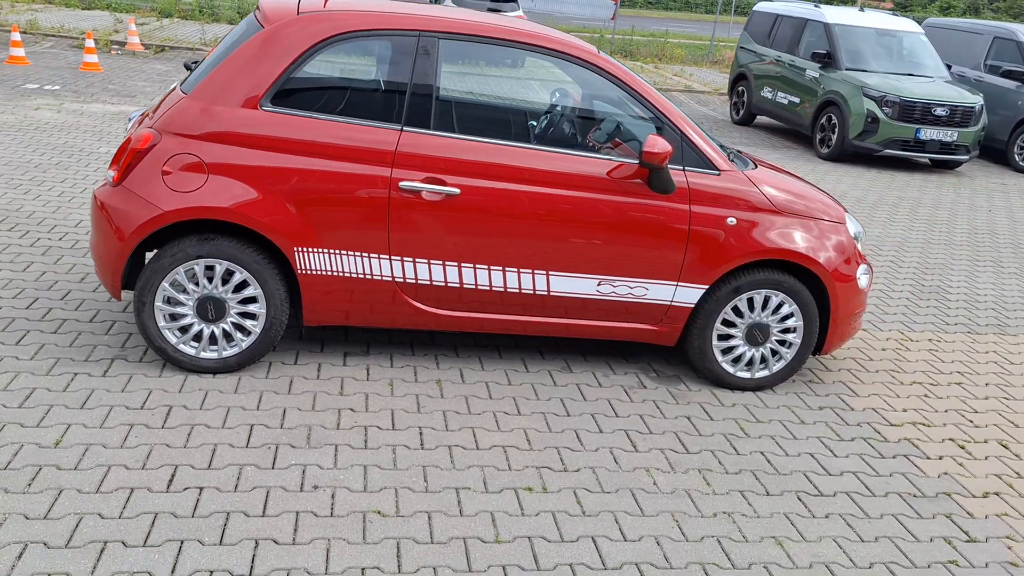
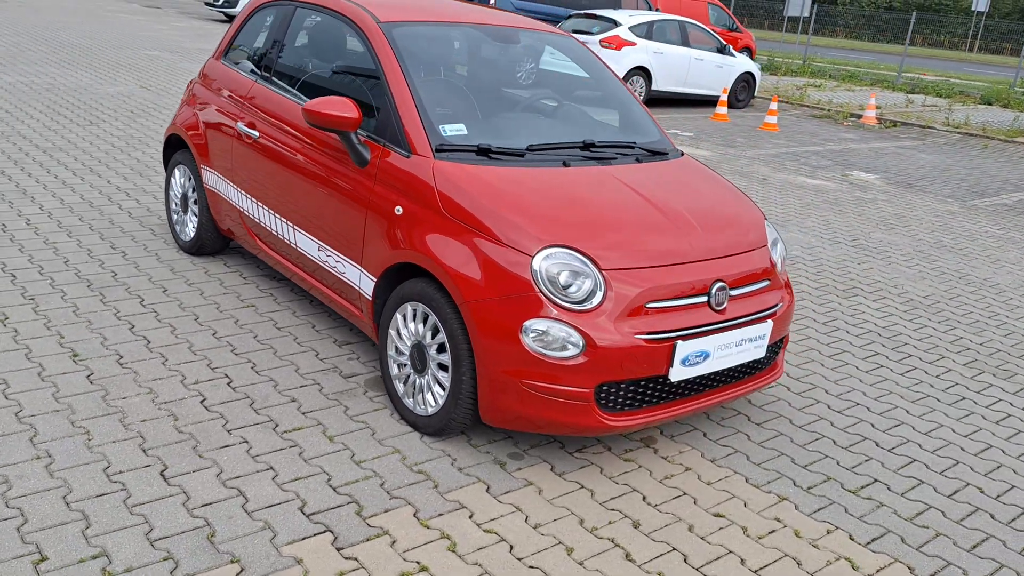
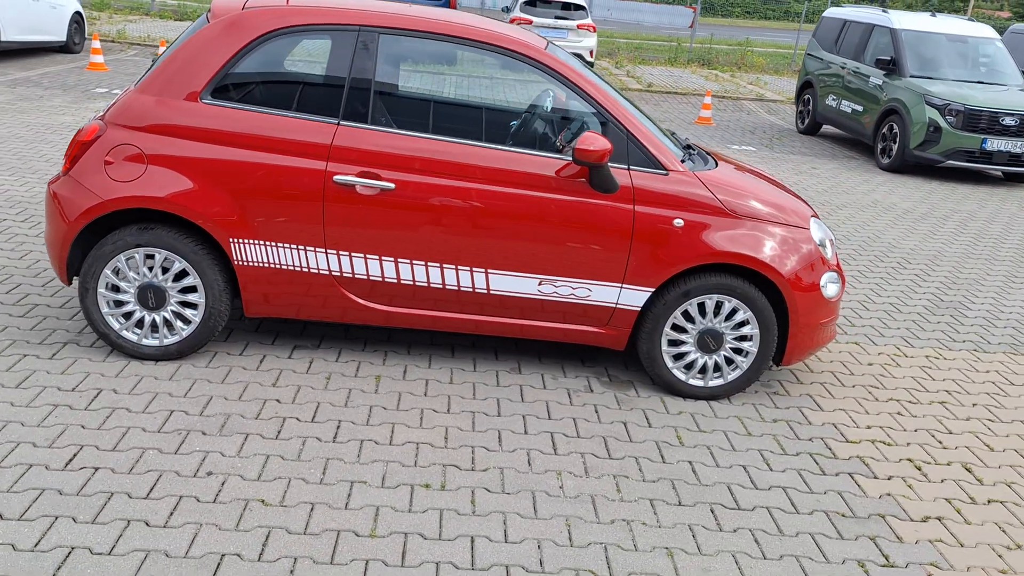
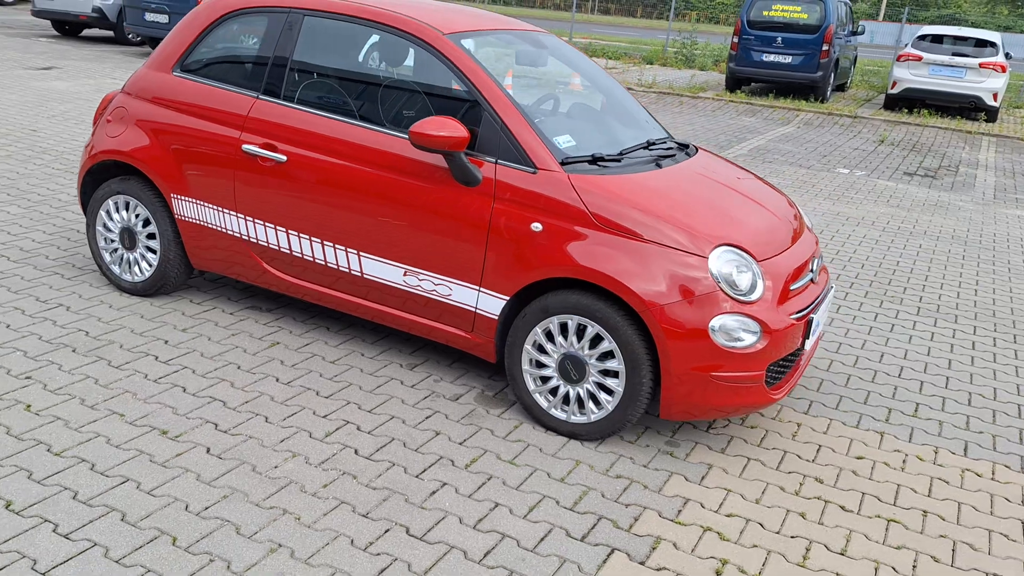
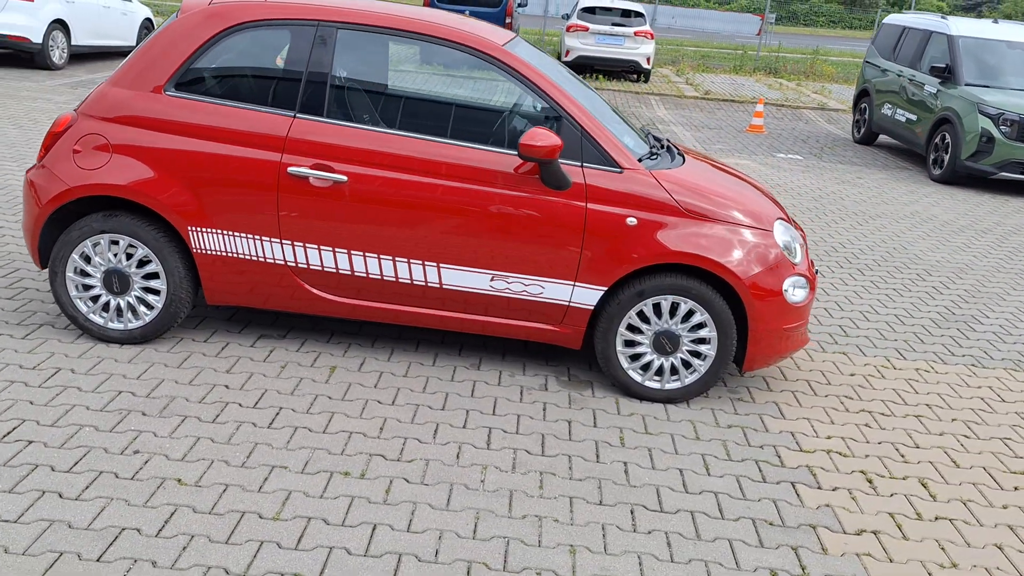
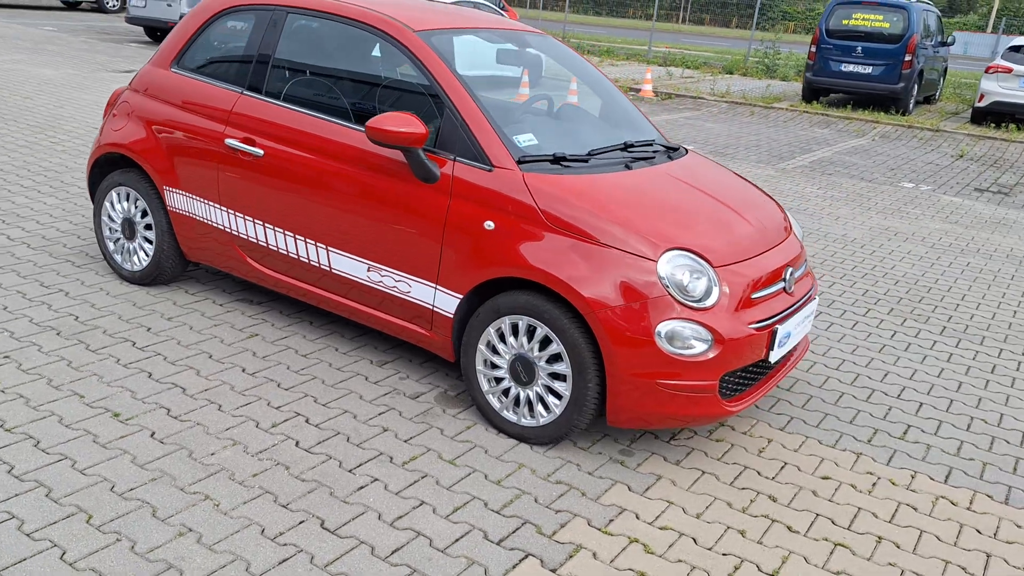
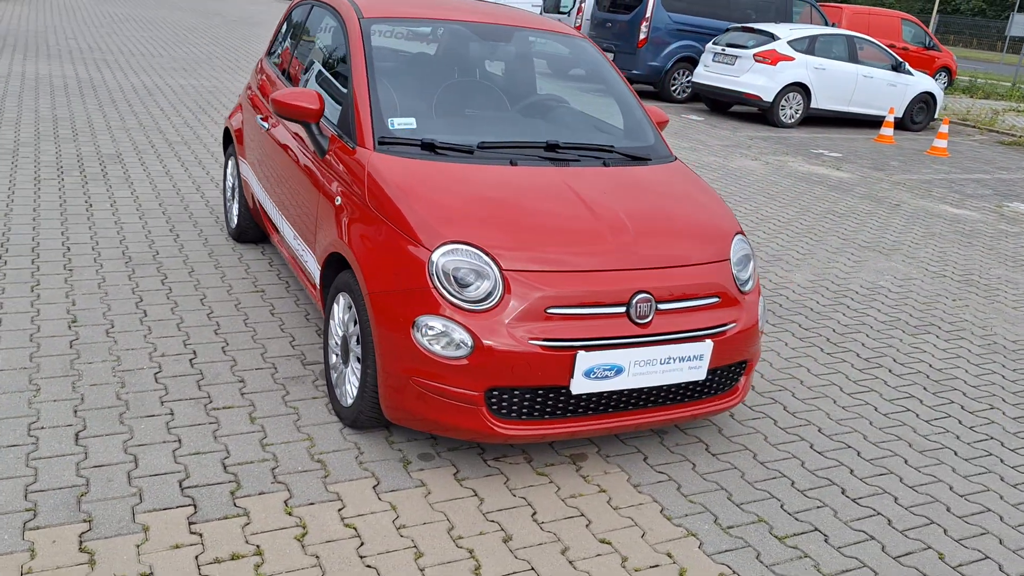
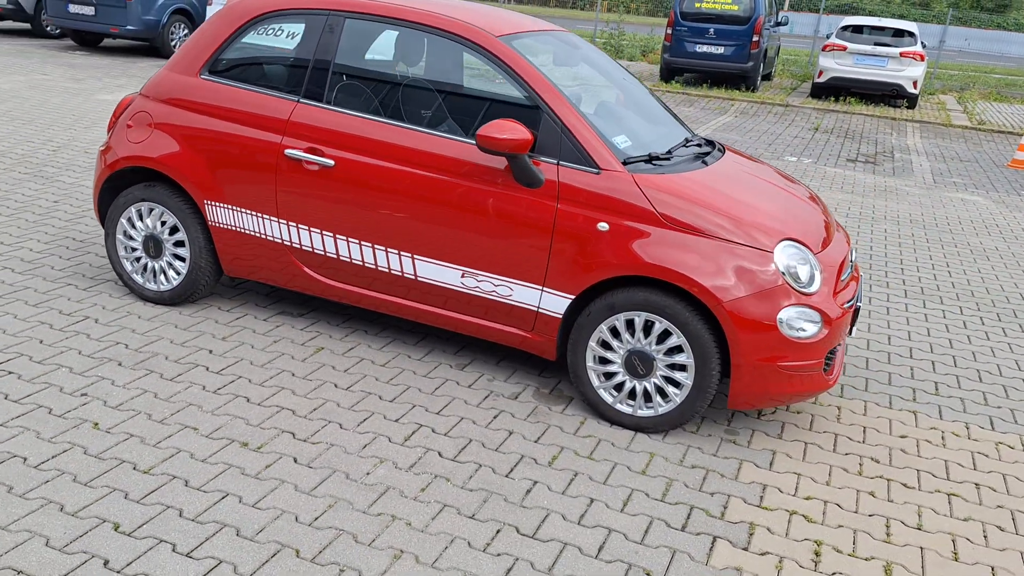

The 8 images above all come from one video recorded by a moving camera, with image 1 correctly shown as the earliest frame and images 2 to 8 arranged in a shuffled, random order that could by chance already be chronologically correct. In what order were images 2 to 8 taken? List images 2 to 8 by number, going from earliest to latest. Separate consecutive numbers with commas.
3, 5, 8, 4, 6, 2, 7
